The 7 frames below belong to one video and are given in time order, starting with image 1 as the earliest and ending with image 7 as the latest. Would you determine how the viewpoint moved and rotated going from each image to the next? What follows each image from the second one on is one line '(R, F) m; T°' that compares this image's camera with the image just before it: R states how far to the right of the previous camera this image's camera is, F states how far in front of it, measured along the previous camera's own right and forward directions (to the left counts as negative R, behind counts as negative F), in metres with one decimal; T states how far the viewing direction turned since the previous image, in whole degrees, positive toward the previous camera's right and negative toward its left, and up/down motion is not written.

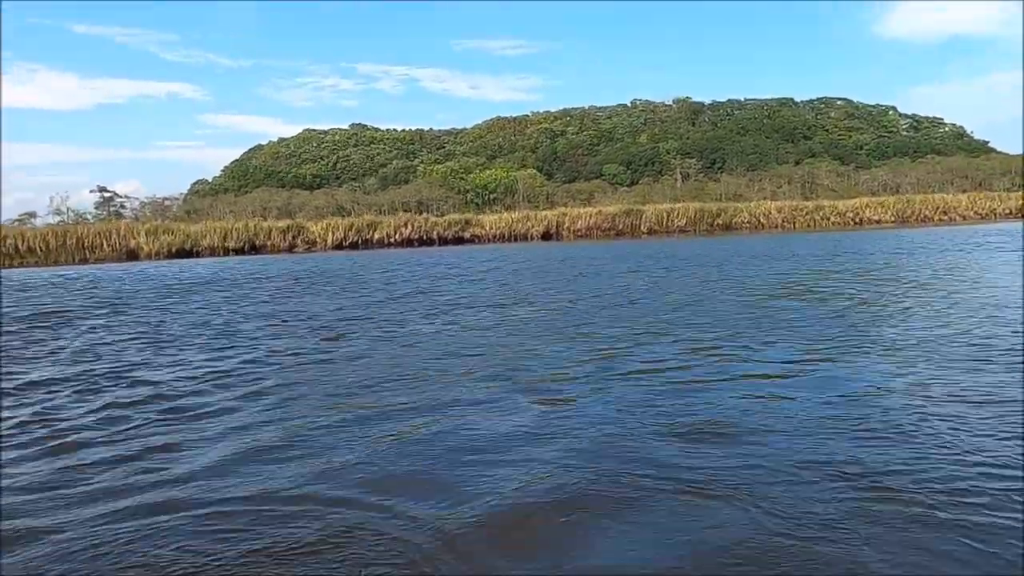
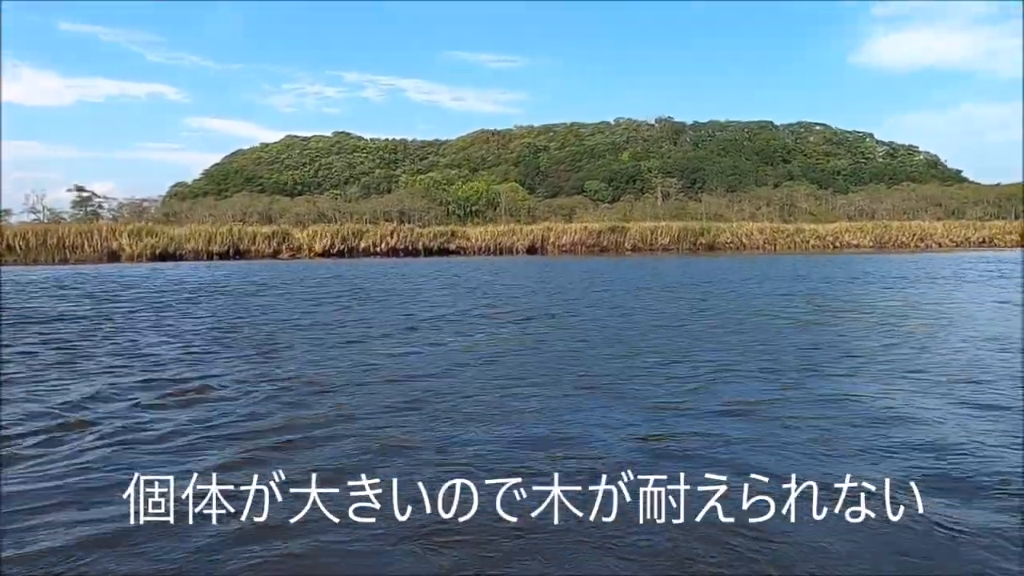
(-0.9, -0.9) m; +2°
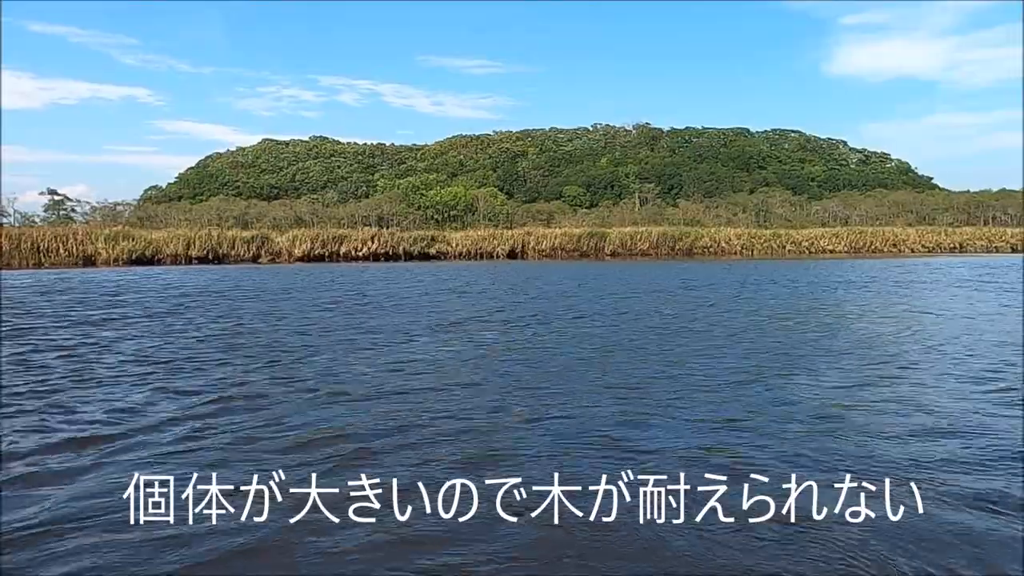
(-0.7, -0.5) m; +2°
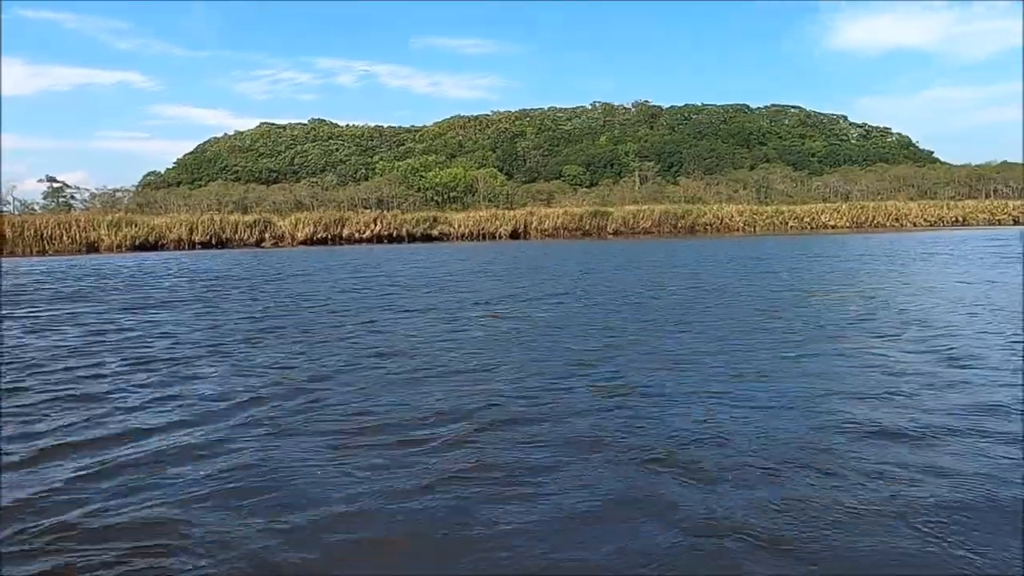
(-0.6, -0.4) m; 0°
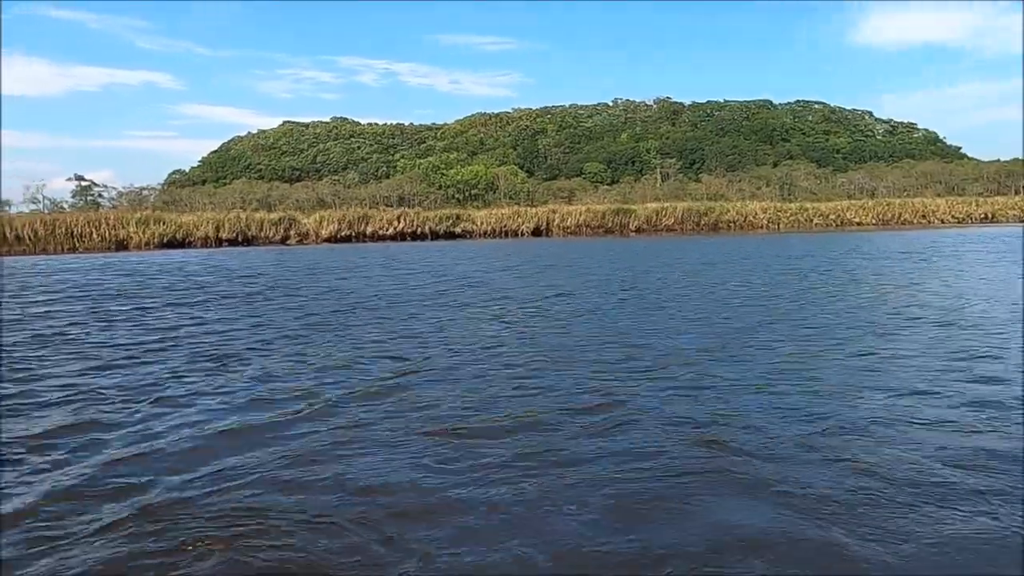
(-0.4, -0.6) m; -2°
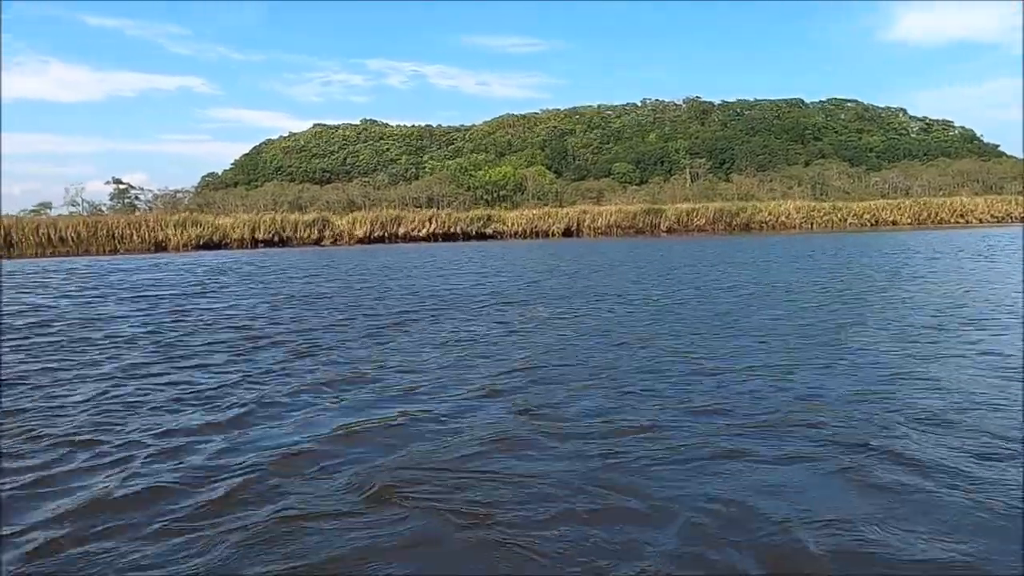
(-0.9, -1.0) m; -2°
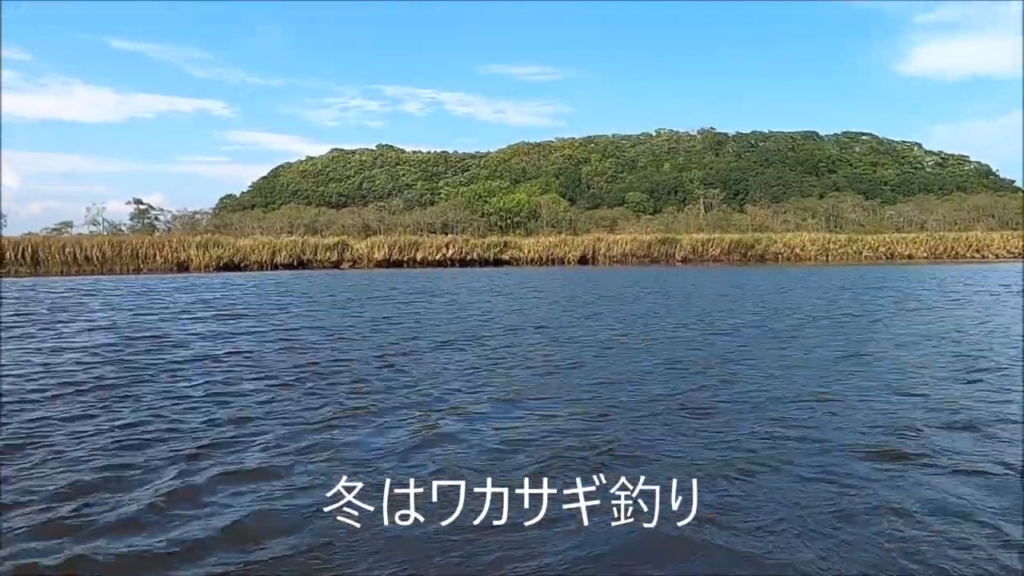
(-1.0, -1.9) m; -1°
